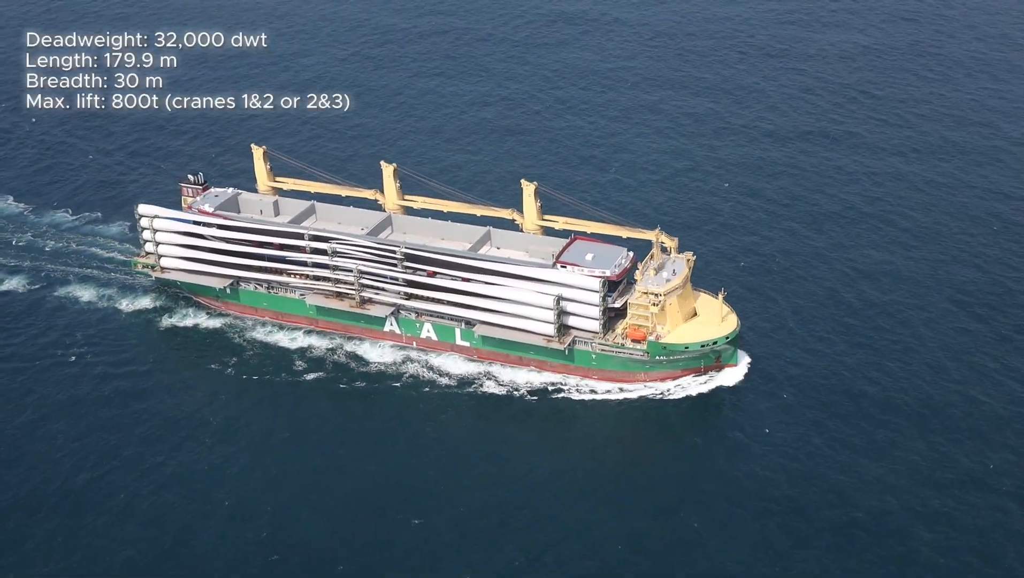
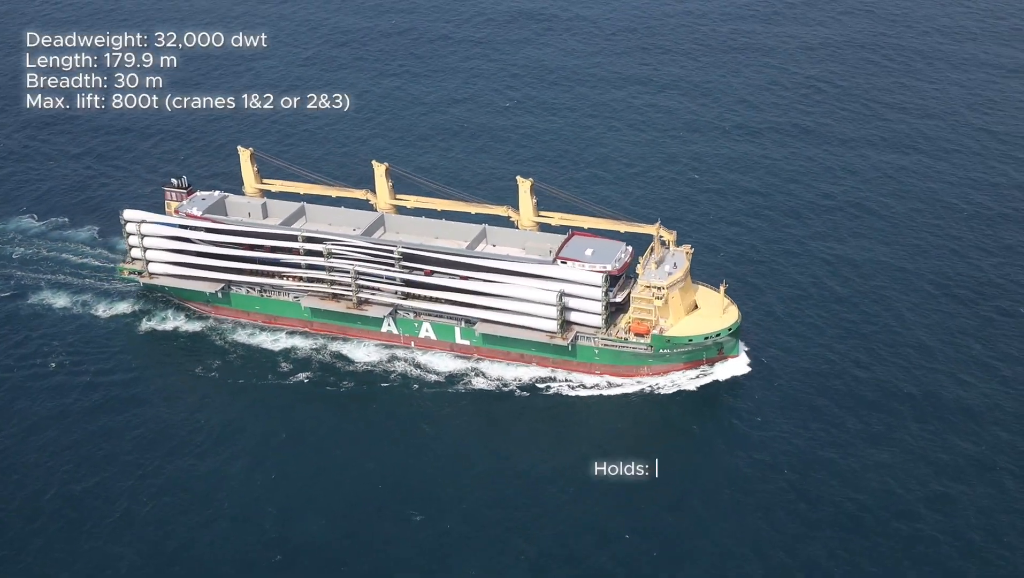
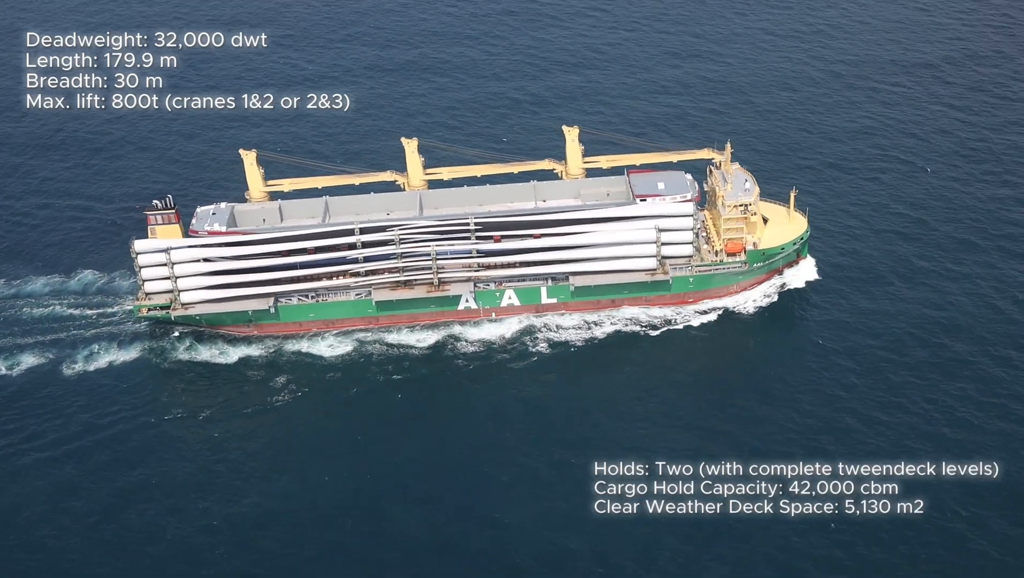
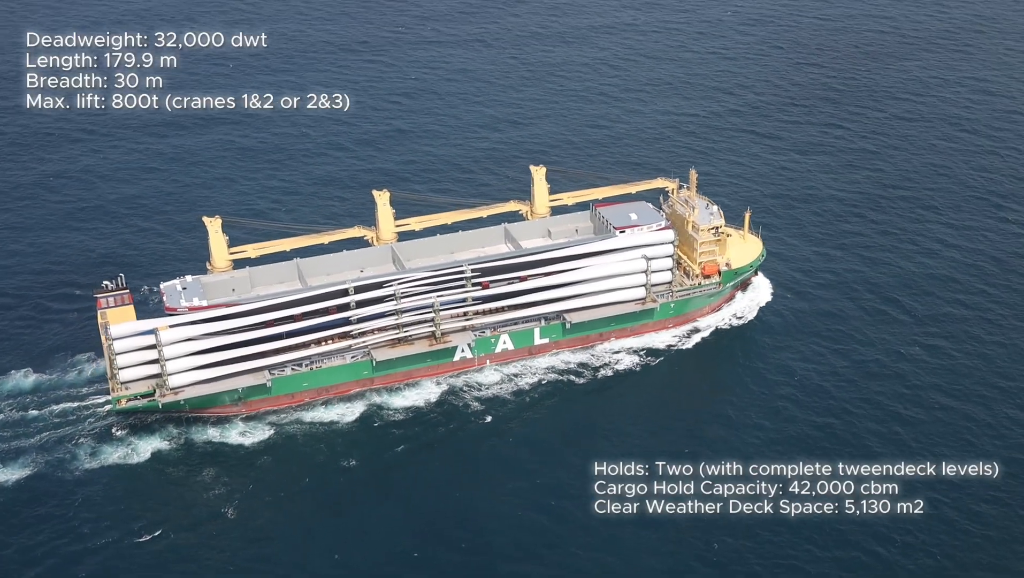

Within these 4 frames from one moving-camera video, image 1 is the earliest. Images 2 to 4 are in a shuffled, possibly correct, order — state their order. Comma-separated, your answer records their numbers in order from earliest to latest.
2, 3, 4
